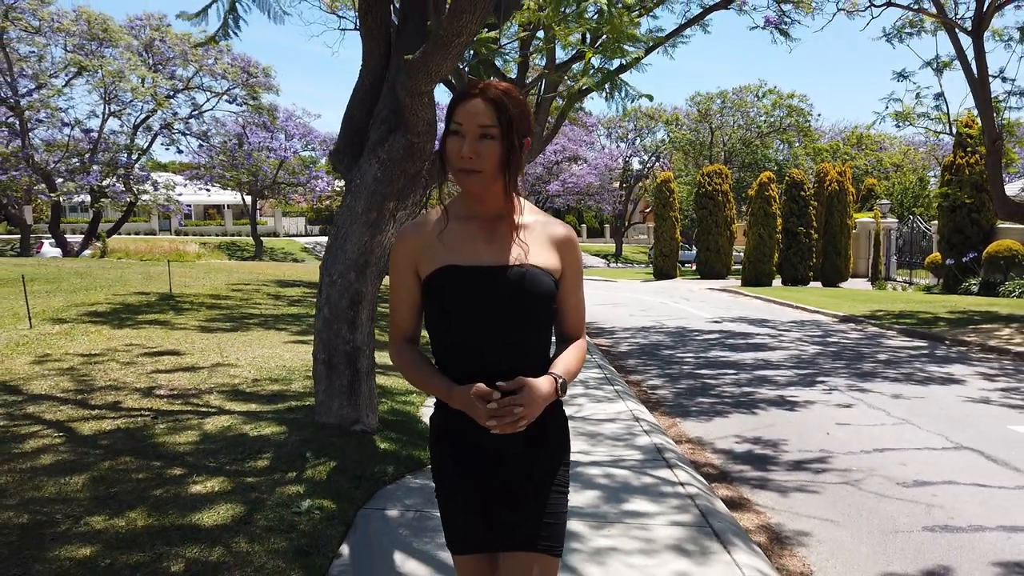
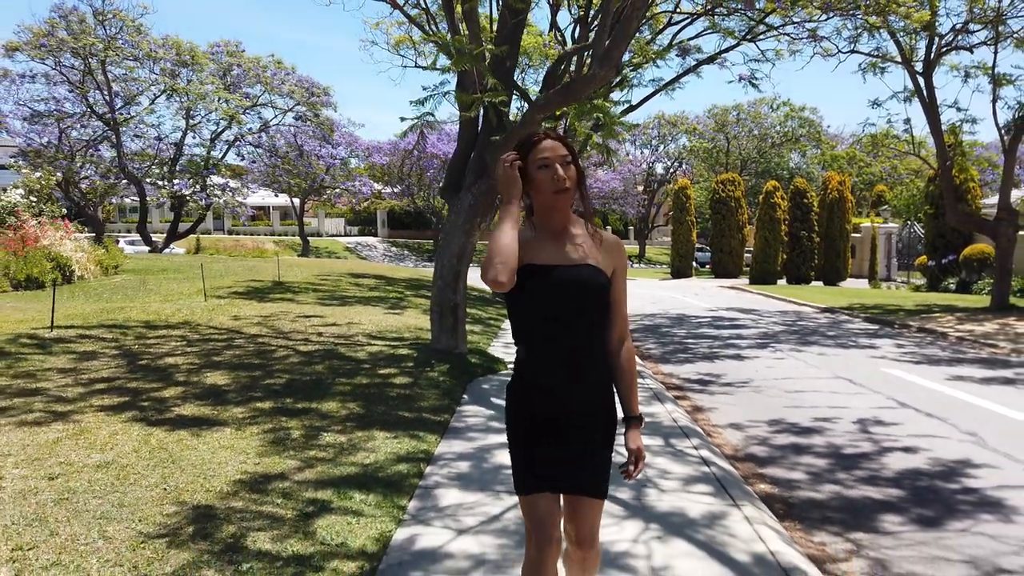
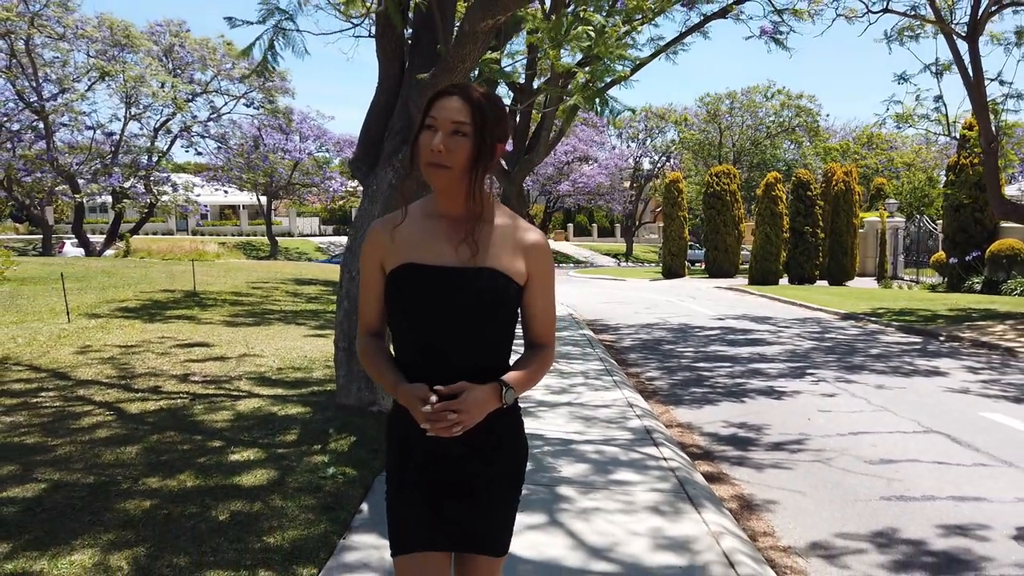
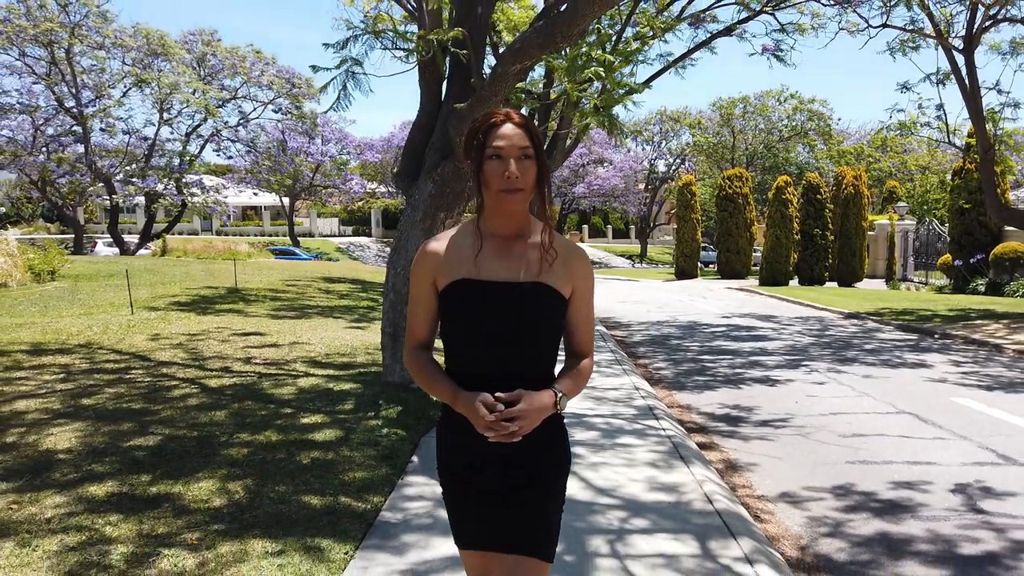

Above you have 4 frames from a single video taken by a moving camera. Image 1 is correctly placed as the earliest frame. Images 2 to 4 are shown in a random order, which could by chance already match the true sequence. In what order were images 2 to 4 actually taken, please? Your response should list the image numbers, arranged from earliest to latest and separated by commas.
3, 4, 2
